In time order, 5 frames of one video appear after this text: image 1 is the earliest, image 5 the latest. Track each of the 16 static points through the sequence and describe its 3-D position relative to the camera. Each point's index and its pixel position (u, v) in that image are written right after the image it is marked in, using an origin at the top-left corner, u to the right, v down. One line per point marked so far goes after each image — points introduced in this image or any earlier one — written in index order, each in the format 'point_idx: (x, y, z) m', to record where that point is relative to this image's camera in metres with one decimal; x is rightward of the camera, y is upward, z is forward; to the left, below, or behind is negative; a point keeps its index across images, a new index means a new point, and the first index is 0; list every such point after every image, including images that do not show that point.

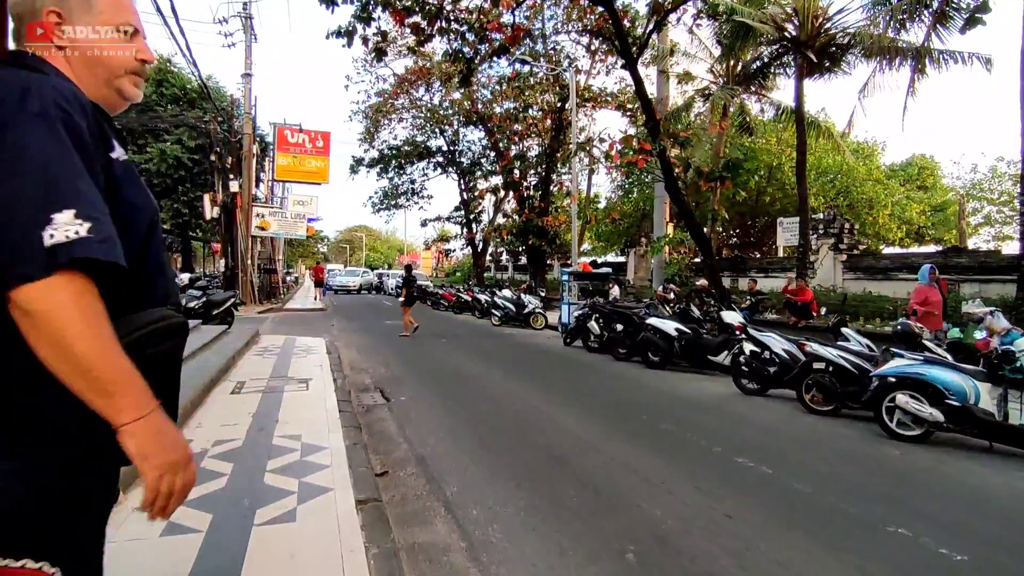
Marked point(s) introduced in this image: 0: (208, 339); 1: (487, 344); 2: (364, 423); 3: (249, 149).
0: (-4.9, -0.8, +9.4) m
1: (-0.5, -1.2, +12.8) m
2: (-1.4, -1.3, +5.5) m
3: (-8.5, +4.5, +18.7) m
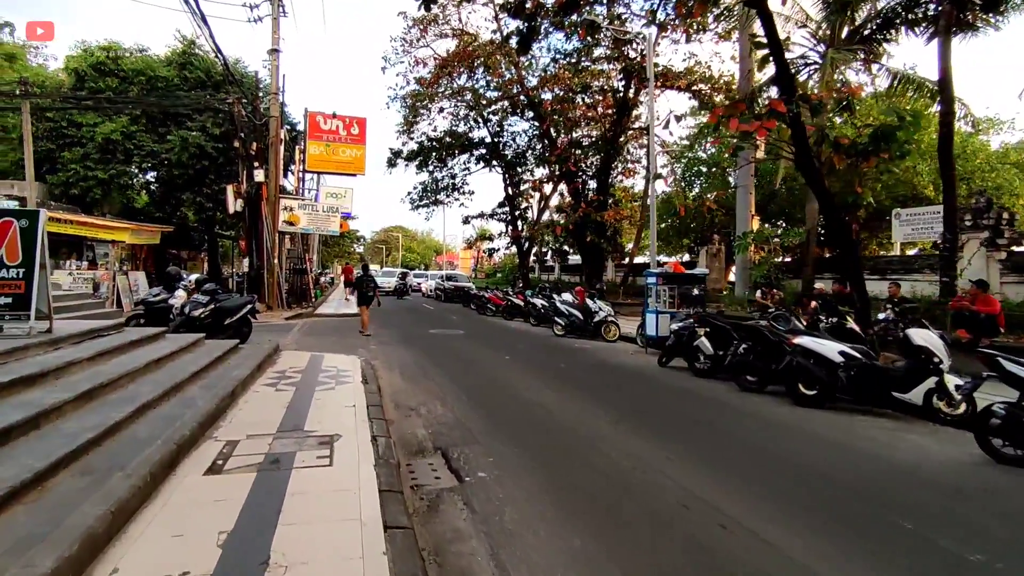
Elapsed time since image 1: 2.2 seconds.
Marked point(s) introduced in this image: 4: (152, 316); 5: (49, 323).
0: (-3.7, -0.9, +7.1) m
1: (+0.9, -1.3, +10.3) m
2: (-0.4, -1.4, +3.0) m
3: (-6.8, +4.4, +16.6) m
4: (-6.1, -0.5, +9.8) m
5: (-4.8, -0.4, +6.0) m
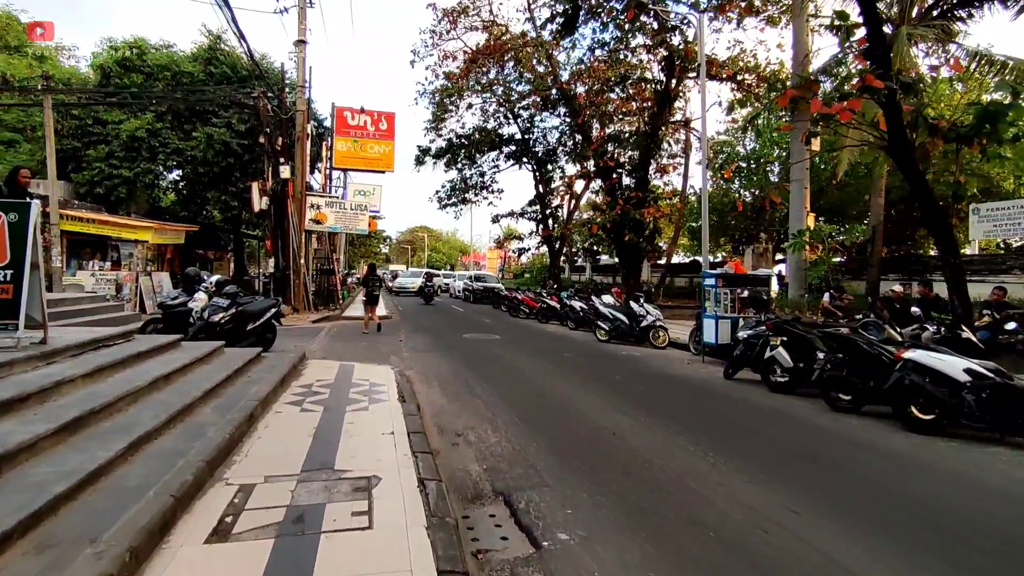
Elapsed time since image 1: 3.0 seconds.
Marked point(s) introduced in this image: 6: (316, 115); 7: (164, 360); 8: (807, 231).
0: (-3.1, -0.9, +6.3) m
1: (+1.6, -1.4, +9.3) m
2: (0.0, -1.4, +2.1) m
3: (-5.7, +4.4, +15.9) m
4: (-5.4, -0.5, +9.1) m
5: (-4.2, -0.4, +5.2) m
6: (-6.7, +6.0, +19.9) m
7: (-3.8, -0.8, +6.2) m
8: (+7.5, +1.4, +14.6) m
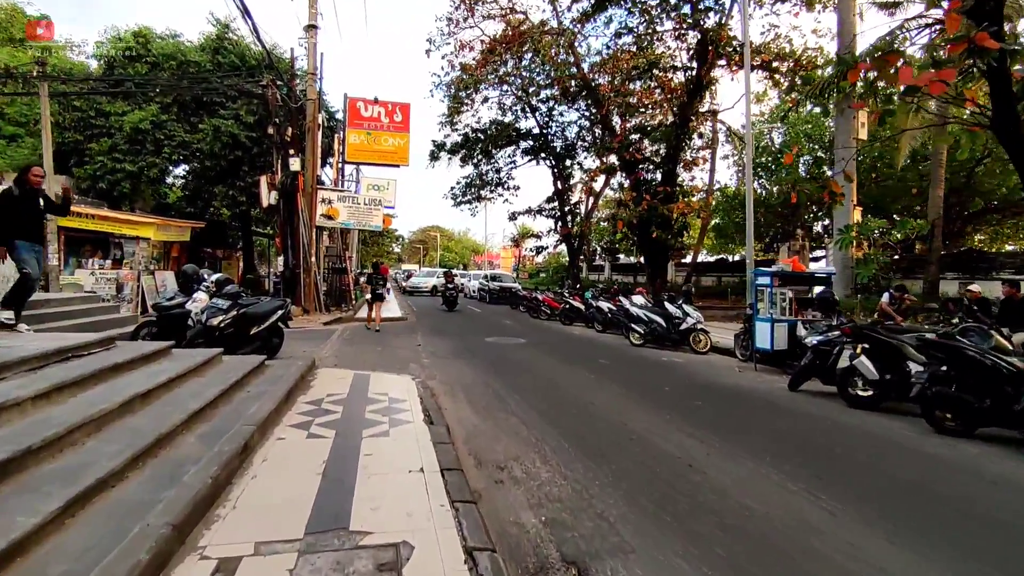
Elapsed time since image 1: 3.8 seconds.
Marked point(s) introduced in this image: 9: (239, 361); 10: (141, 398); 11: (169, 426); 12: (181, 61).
0: (-2.6, -0.9, +5.3) m
1: (+2.1, -1.3, +8.2) m
2: (+0.4, -1.4, +1.1) m
3: (-5.1, +4.4, +15.0) m
4: (-4.9, -0.5, +8.1) m
5: (-3.8, -0.4, +4.3) m
6: (-6.0, +6.0, +19.0) m
7: (-3.3, -0.8, +5.3) m
8: (+8.1, +1.5, +13.5) m
9: (-3.2, -0.9, +6.7) m
10: (-2.8, -0.8, +4.3) m
11: (-2.3, -0.9, +3.8) m
12: (-10.3, +7.1, +18.0) m
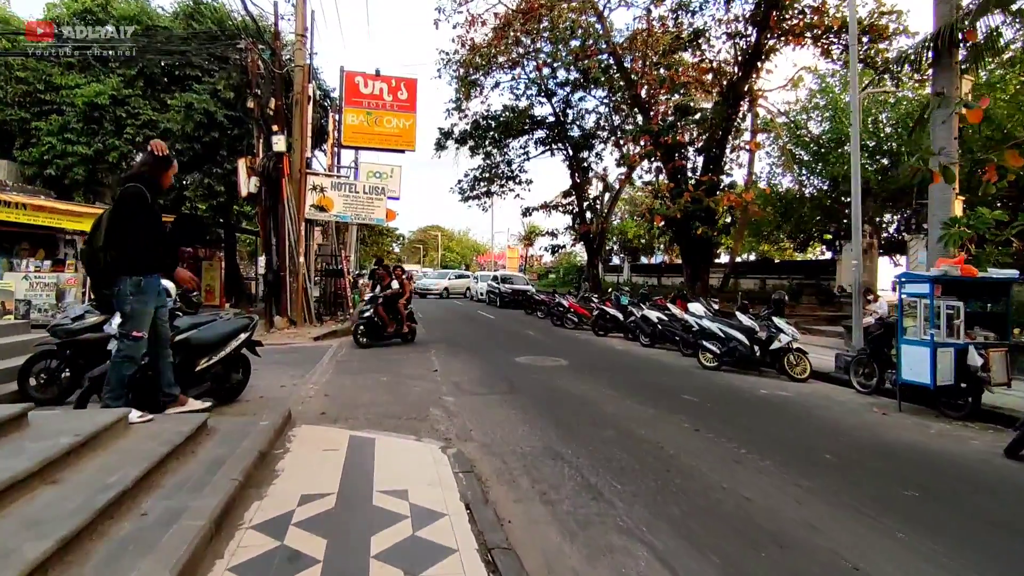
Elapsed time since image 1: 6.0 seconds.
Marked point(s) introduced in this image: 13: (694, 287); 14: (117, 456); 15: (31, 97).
0: (-1.9, -1.0, +2.6) m
1: (+2.8, -1.5, +5.6) m
2: (+1.1, -1.5, -1.6) m
3: (-4.4, +4.3, +12.3) m
4: (-4.2, -0.6, +5.5) m
5: (-3.1, -0.5, +1.6) m
6: (-5.4, +5.8, +16.3) m
7: (-2.6, -0.9, +2.6) m
8: (+8.8, +1.3, +10.8) m
9: (-2.5, -1.0, +4.0) m
10: (-2.1, -1.0, +1.6) m
11: (-1.6, -1.1, +1.2) m
12: (-9.6, +6.9, +15.3) m
13: (+5.8, 0.0, +18.4) m
14: (-2.4, -1.0, +3.4) m
15: (-12.0, +4.8, +14.5) m
